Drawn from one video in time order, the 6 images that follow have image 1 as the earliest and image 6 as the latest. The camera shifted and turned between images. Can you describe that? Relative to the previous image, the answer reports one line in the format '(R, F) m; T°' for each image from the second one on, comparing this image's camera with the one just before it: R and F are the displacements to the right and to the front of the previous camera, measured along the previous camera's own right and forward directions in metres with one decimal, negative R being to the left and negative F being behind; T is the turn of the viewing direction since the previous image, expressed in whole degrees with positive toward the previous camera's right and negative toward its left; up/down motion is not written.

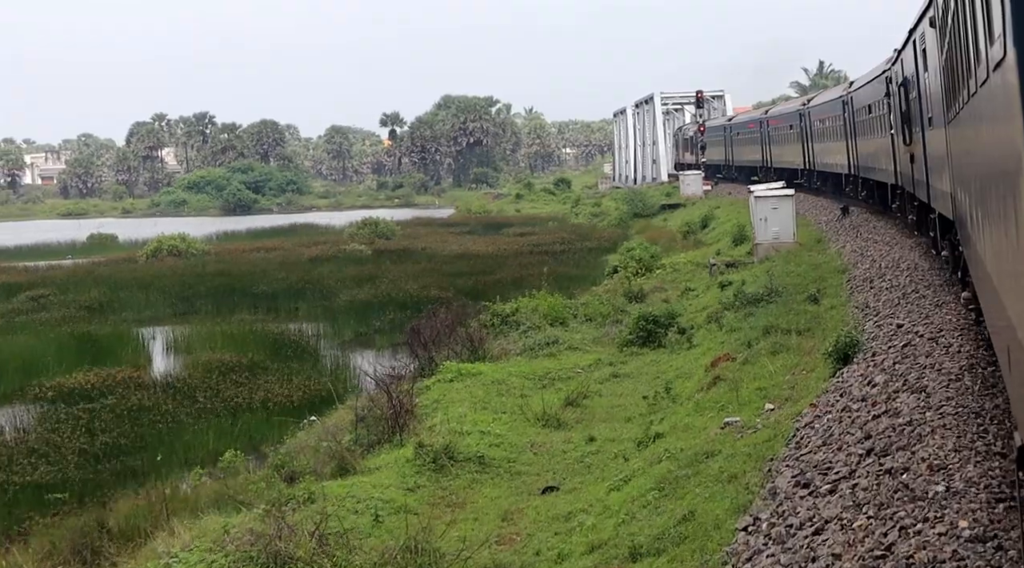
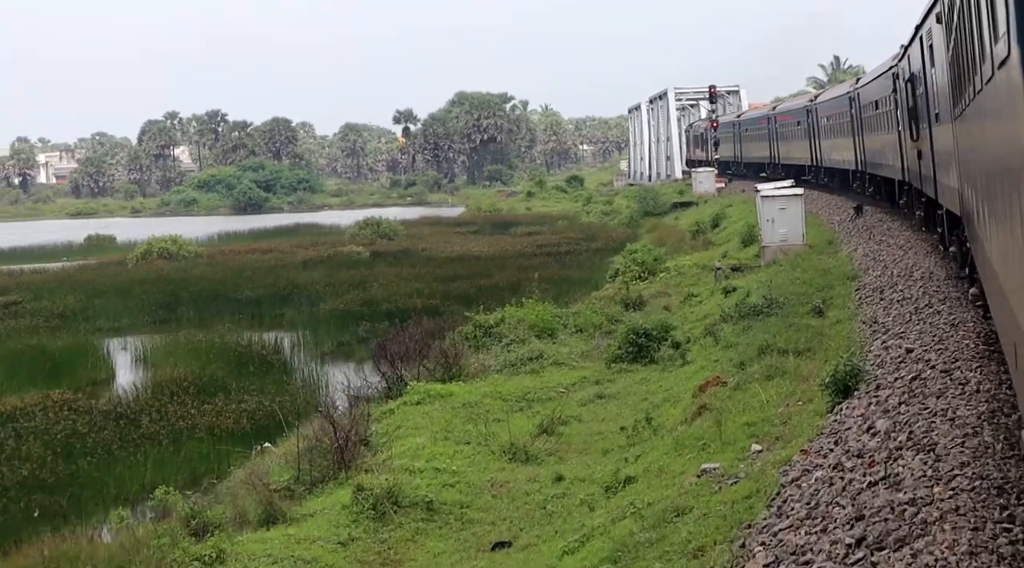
(+0.5, +1.6) m; -1°
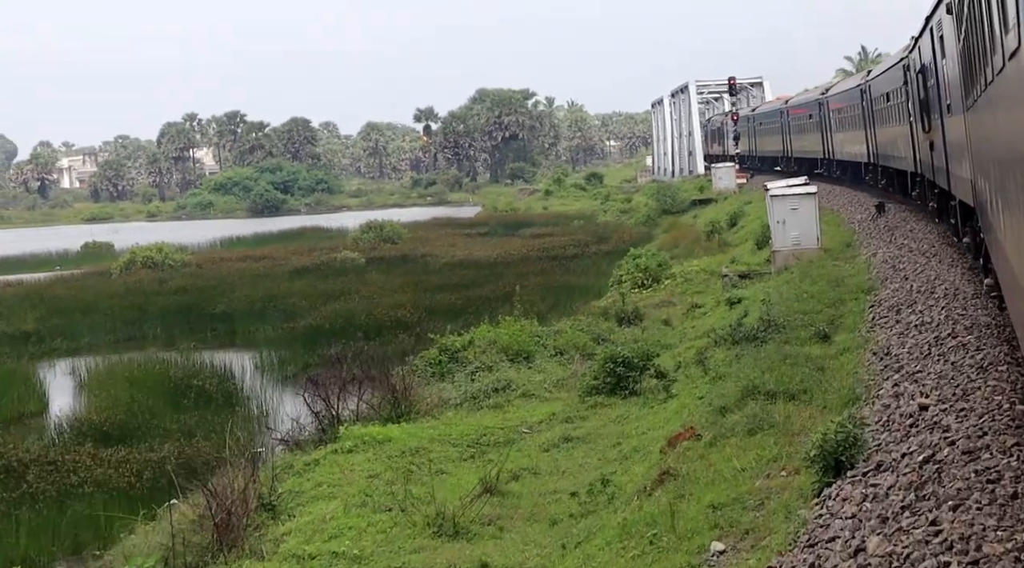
(+0.8, +2.4) m; -1°
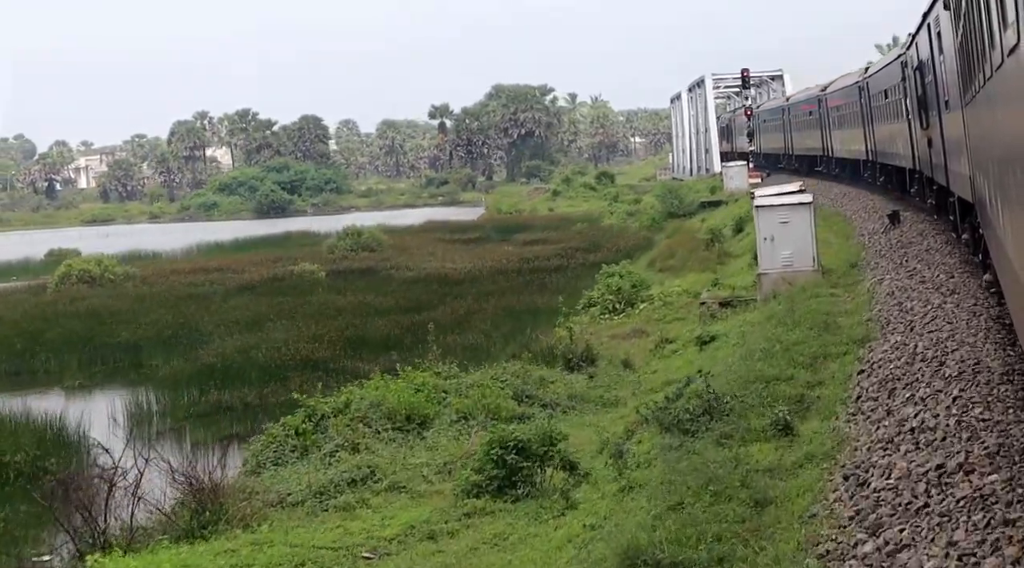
(+1.4, +4.2) m; -1°
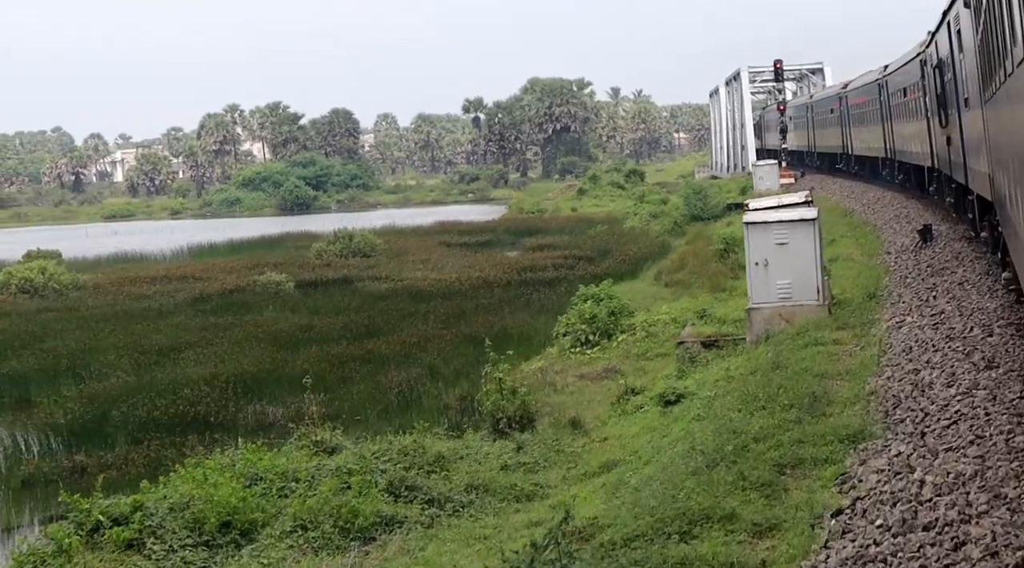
(+1.4, +4.0) m; -2°
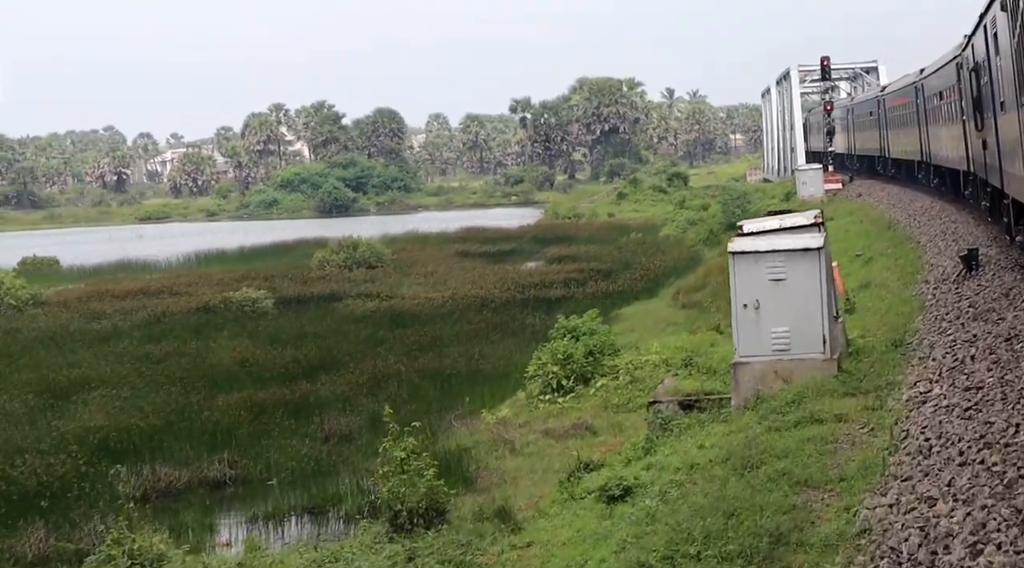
(+1.2, +3.4) m; -2°
